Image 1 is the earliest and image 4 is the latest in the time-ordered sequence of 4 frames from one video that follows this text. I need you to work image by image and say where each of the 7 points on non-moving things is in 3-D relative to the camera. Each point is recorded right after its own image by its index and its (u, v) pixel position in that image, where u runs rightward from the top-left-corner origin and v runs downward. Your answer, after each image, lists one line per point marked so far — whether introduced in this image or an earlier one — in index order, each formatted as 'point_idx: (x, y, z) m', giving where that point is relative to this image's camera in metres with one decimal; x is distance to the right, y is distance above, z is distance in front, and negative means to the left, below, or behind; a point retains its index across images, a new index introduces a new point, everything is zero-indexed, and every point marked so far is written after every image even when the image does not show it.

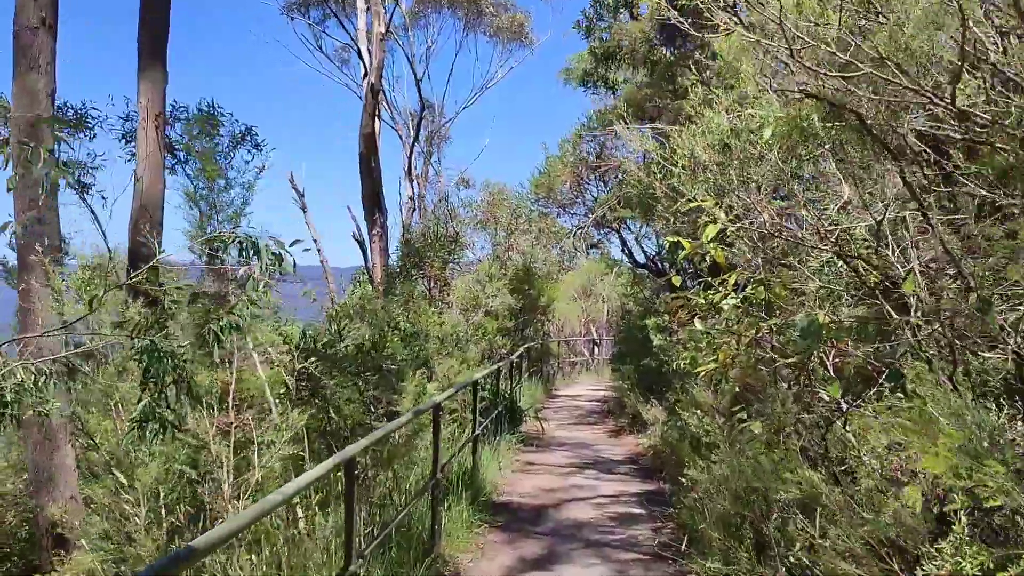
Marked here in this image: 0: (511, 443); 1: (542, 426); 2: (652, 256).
0: (0.0, -1.3, +8.0) m
1: (+0.3, -1.5, +9.7) m
2: (+1.5, +0.4, +10.1) m
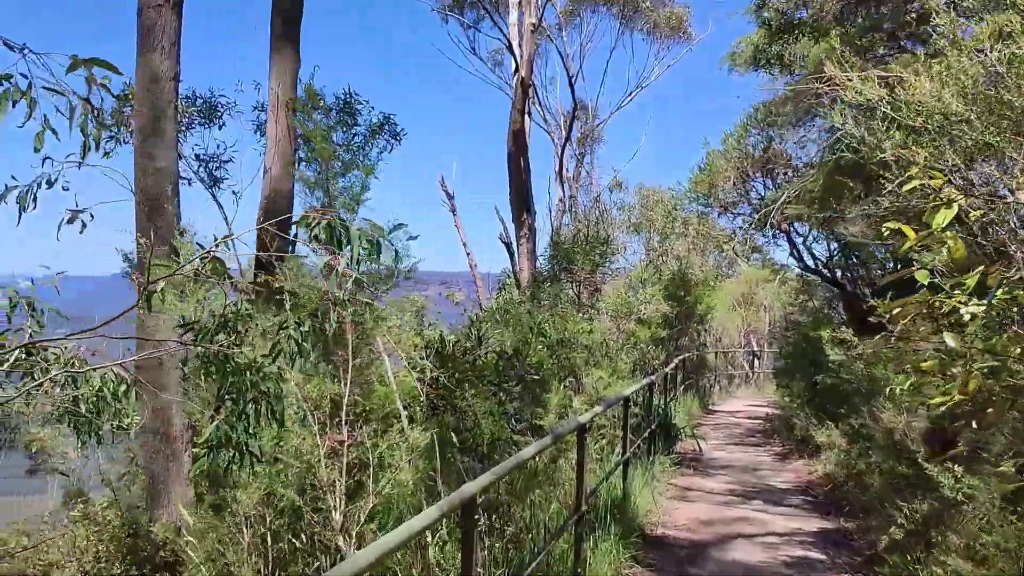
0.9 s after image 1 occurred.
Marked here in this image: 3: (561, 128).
0: (+1.2, -1.4, +7.2) m
1: (+1.8, -1.5, +8.9) m
2: (+3.1, +0.3, +9.1) m
3: (+0.9, +3.0, +17.5) m
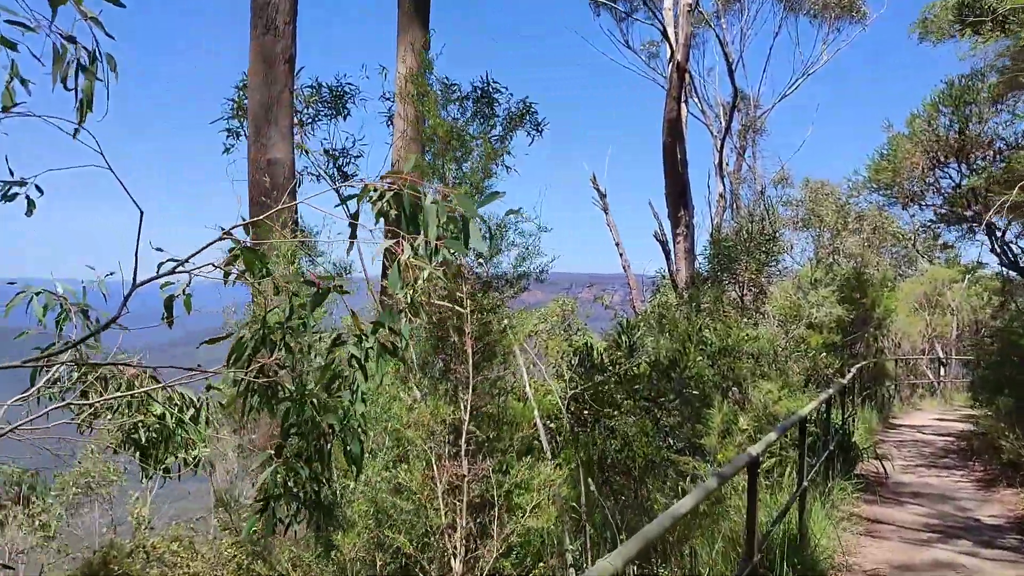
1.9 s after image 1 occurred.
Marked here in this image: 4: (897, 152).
0: (+2.3, -1.4, +6.3) m
1: (+3.2, -1.5, +7.9) m
2: (+4.5, +0.3, +7.8) m
3: (+3.7, +3.0, +16.5) m
4: (+3.8, +1.3, +9.0) m
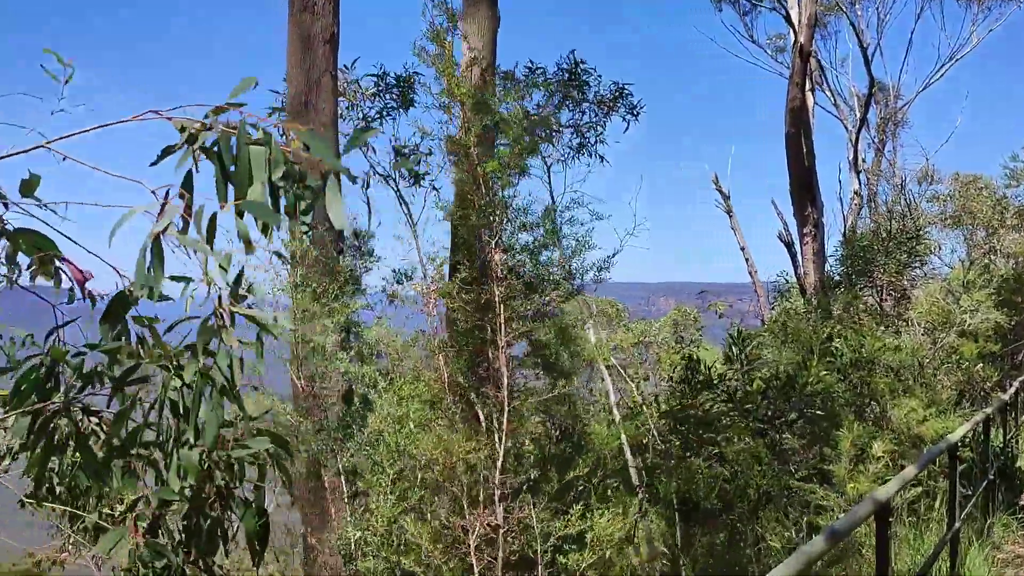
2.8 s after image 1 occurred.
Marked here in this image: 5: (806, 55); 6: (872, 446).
0: (+2.9, -1.4, +5.3) m
1: (+4.0, -1.5, +6.8) m
2: (+5.3, +0.3, +6.6) m
3: (+5.7, +2.9, +15.3) m
4: (+4.7, +1.3, +7.9) m
5: (+2.7, +2.1, +8.5) m
6: (+2.0, -0.9, +5.2) m
